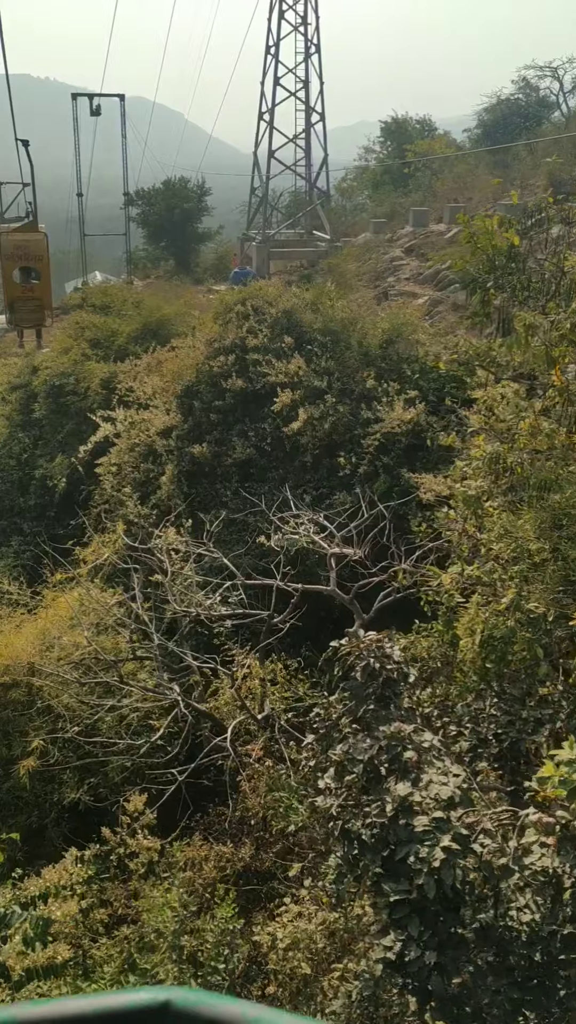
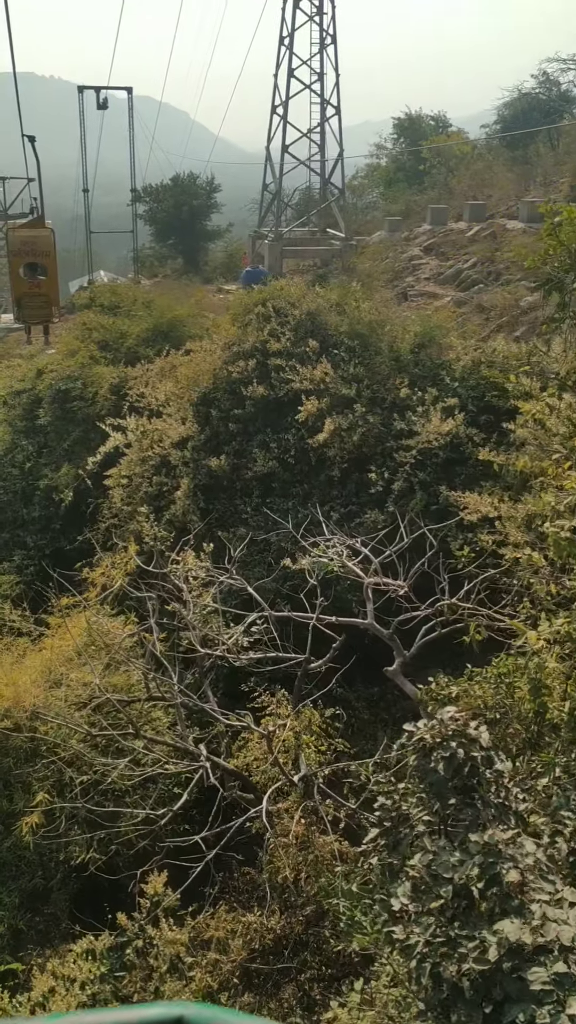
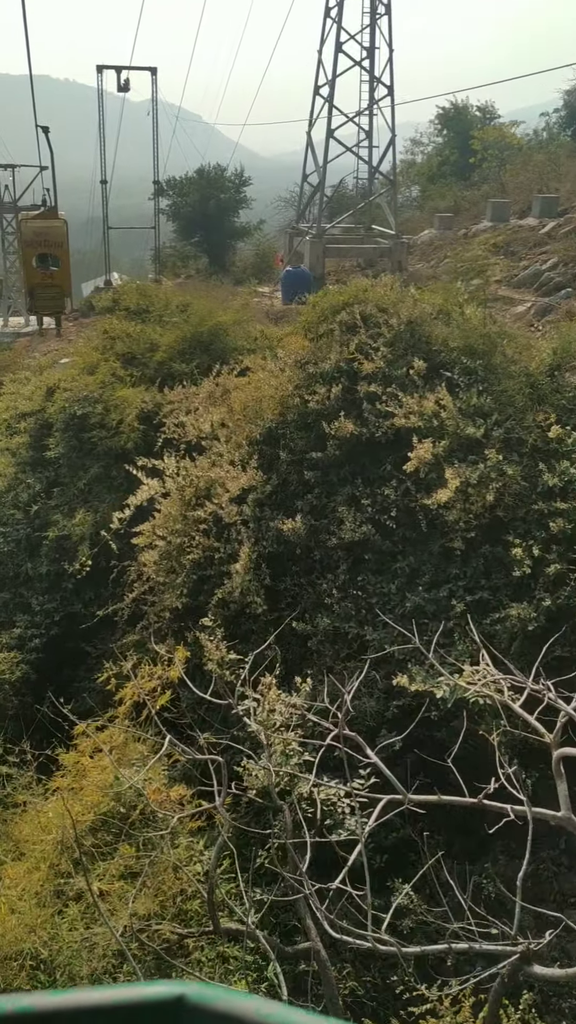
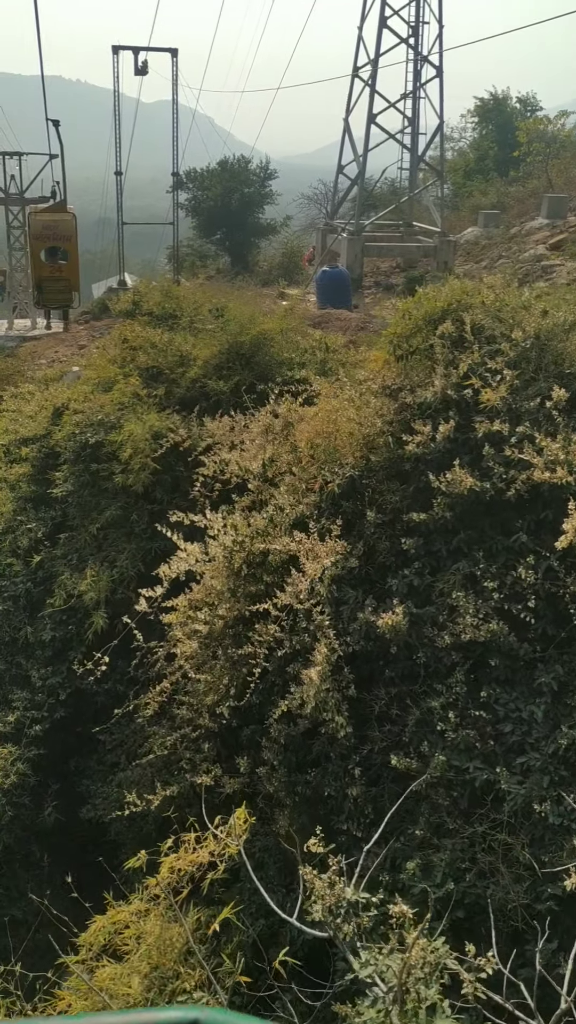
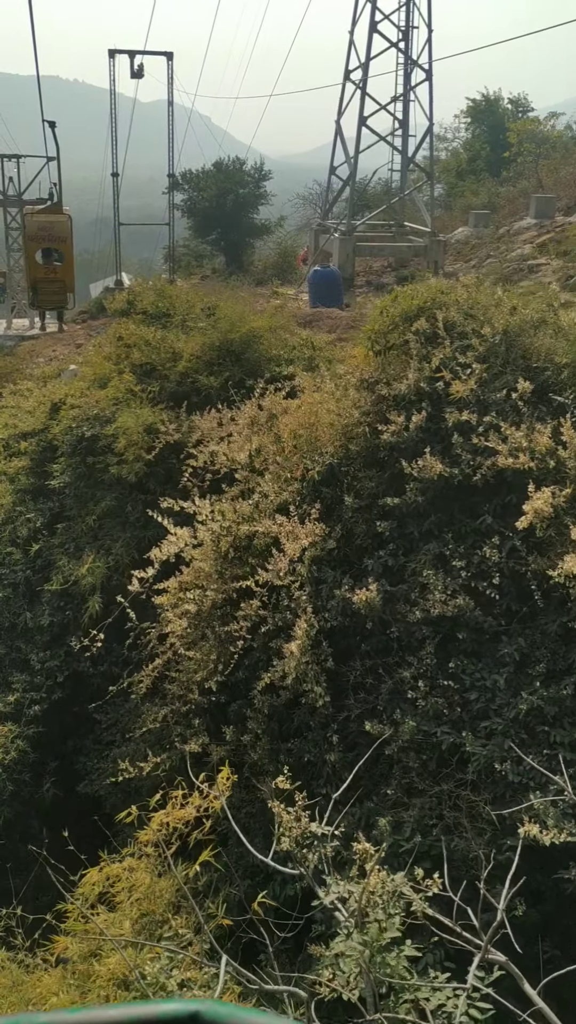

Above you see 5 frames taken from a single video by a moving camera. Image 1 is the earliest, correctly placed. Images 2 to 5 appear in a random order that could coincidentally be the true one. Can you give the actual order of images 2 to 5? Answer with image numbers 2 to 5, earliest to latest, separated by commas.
2, 3, 5, 4
